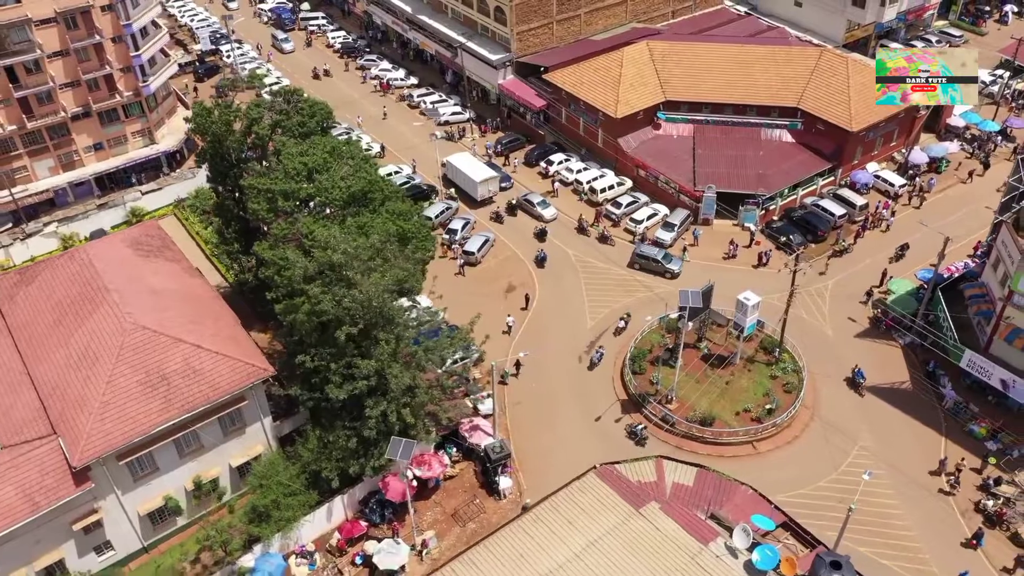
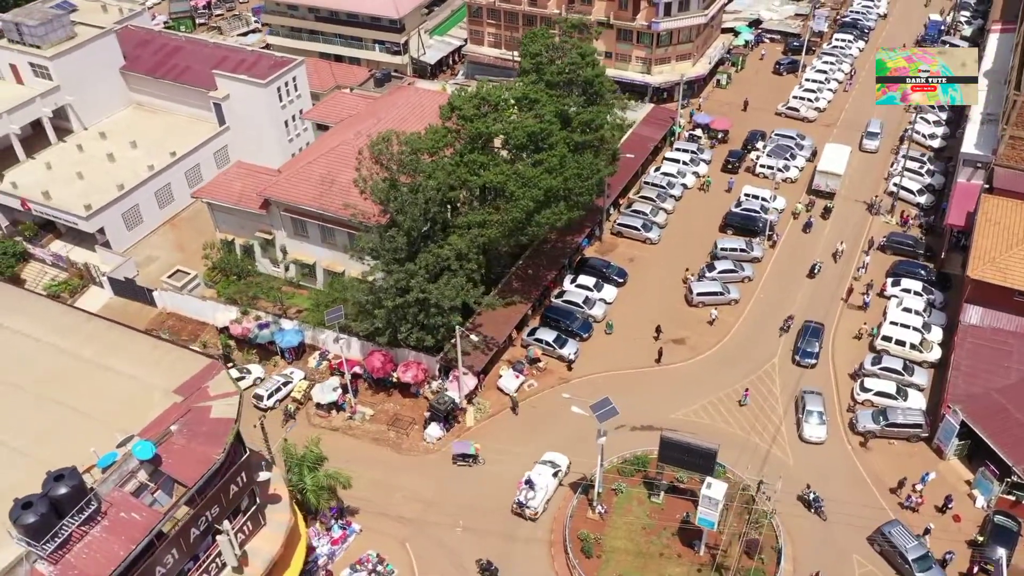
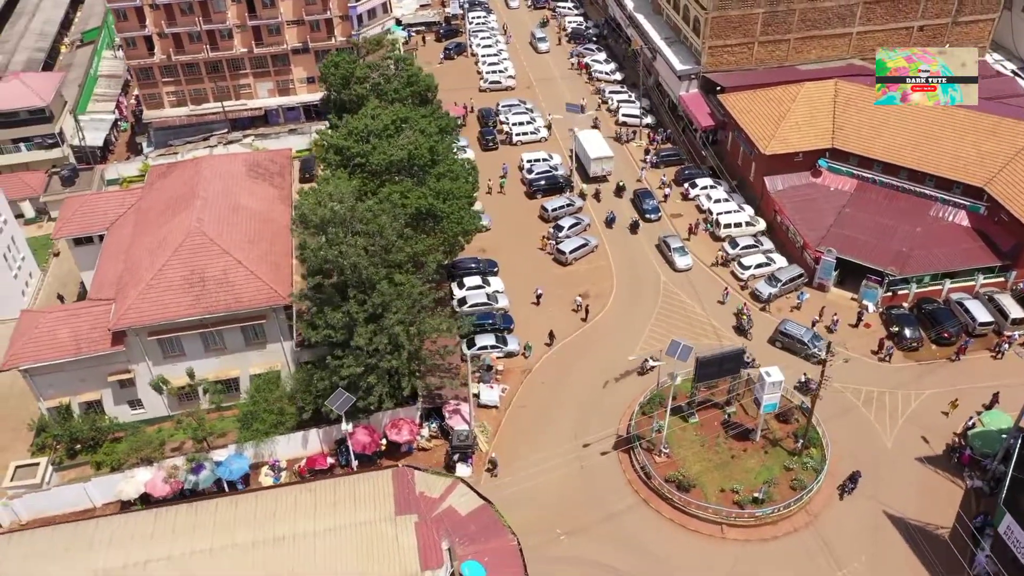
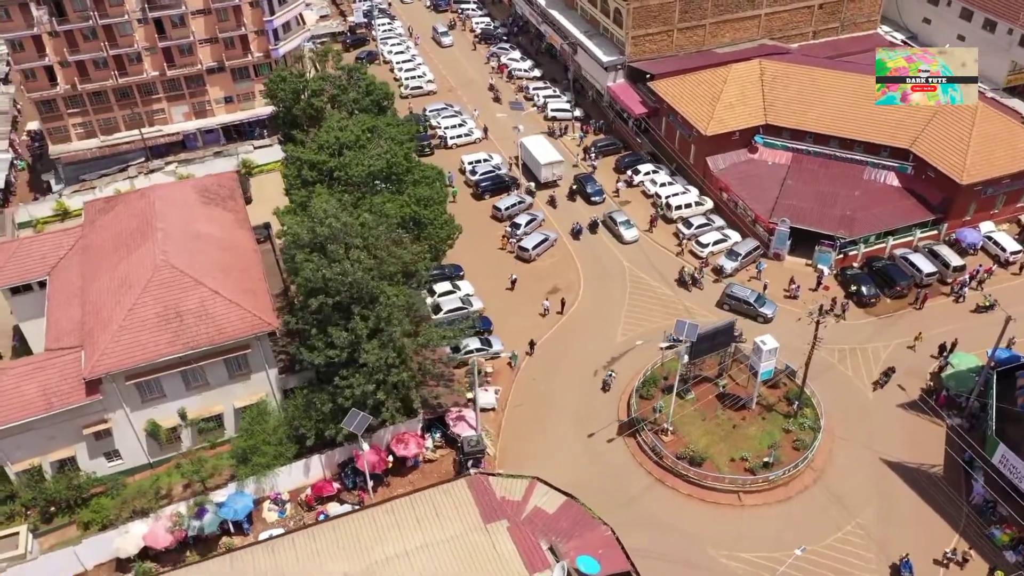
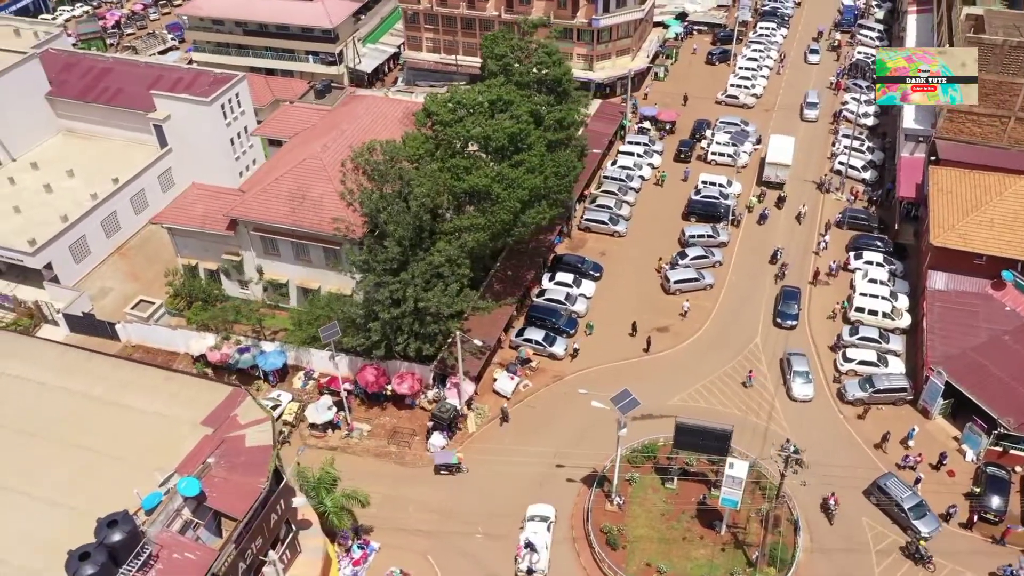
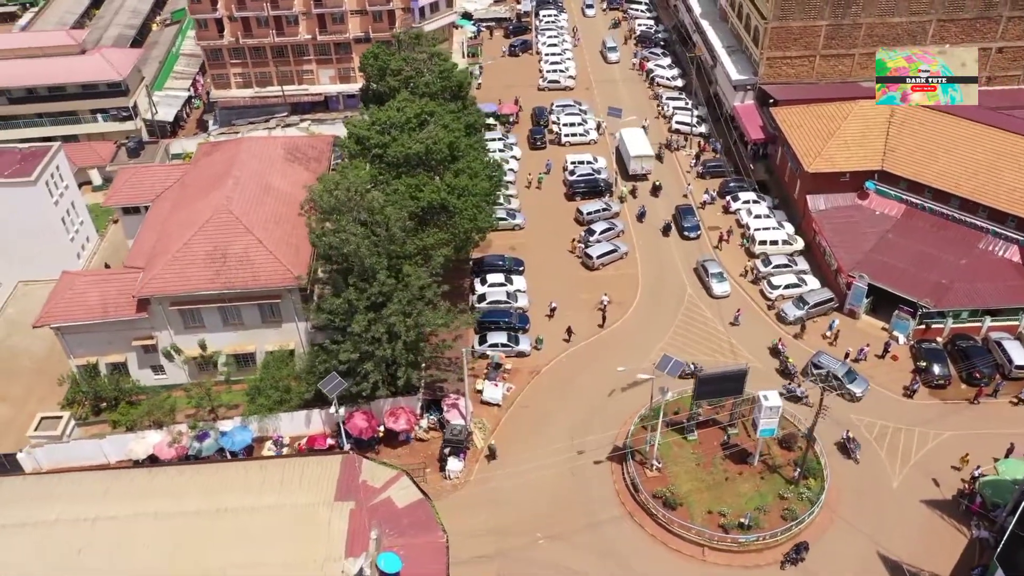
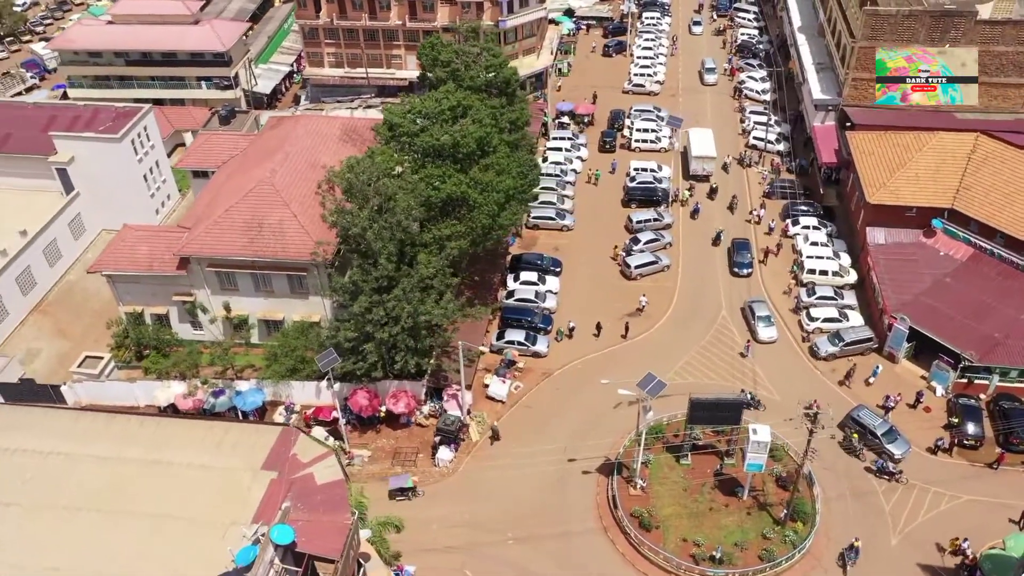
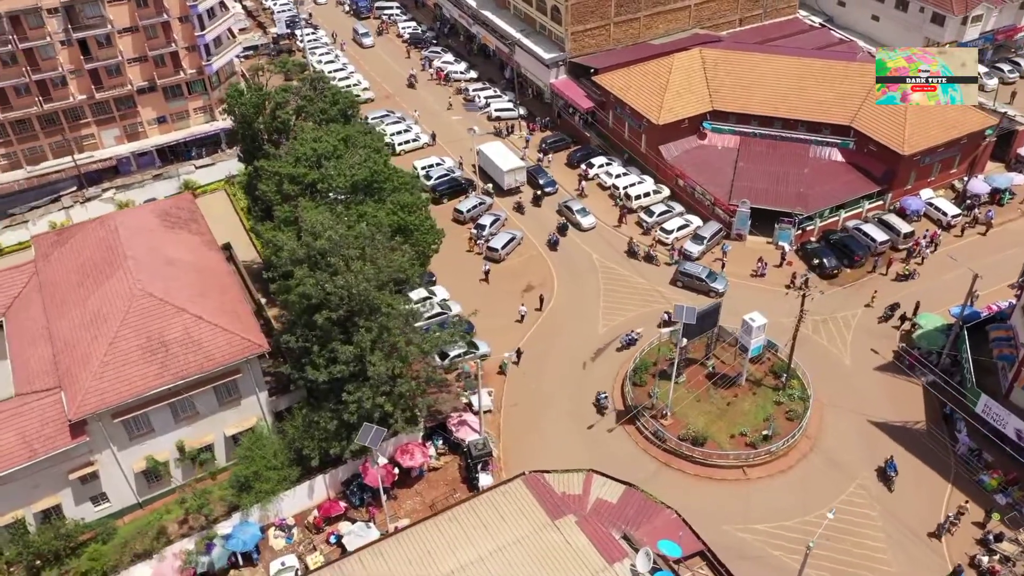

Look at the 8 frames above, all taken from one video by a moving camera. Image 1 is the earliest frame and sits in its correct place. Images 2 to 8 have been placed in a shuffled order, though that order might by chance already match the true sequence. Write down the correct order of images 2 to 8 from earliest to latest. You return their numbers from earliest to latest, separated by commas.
8, 4, 3, 6, 7, 5, 2
